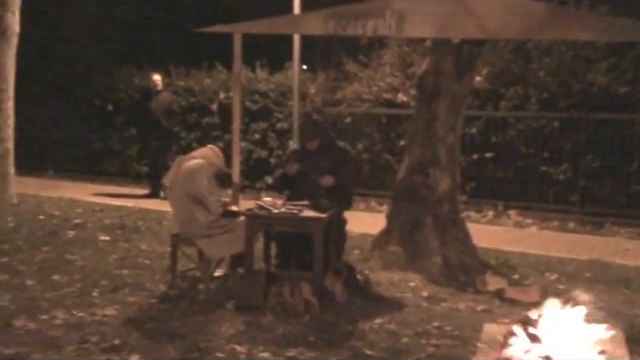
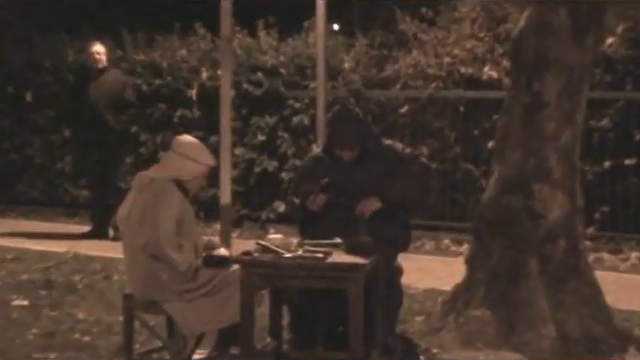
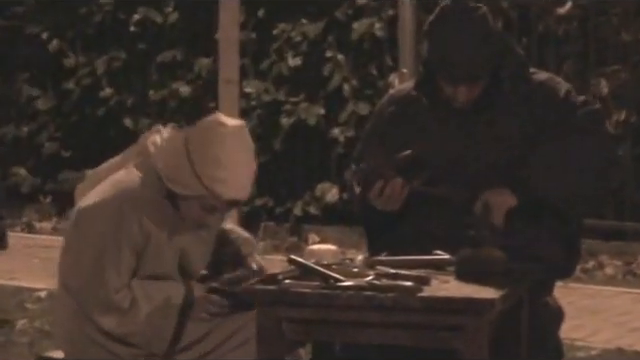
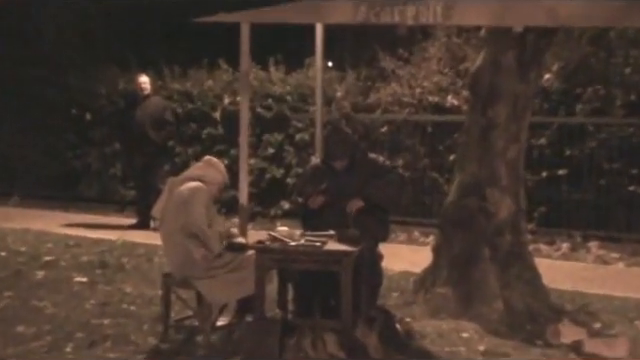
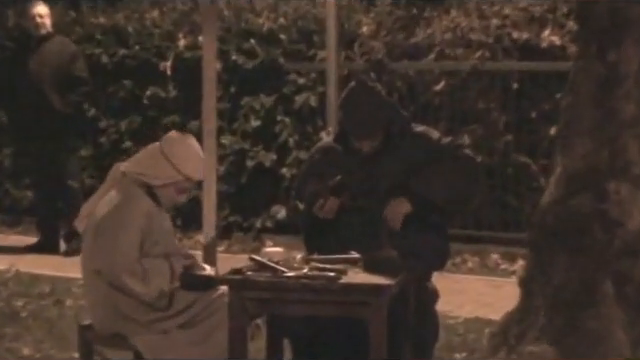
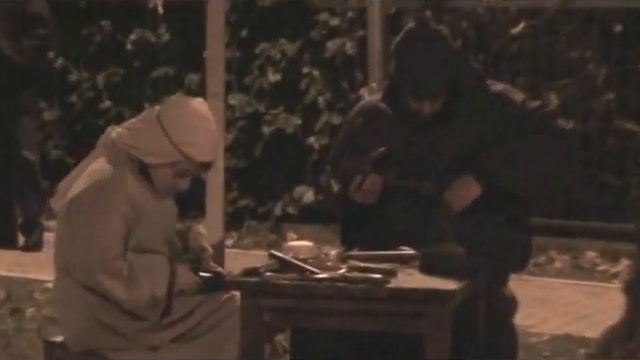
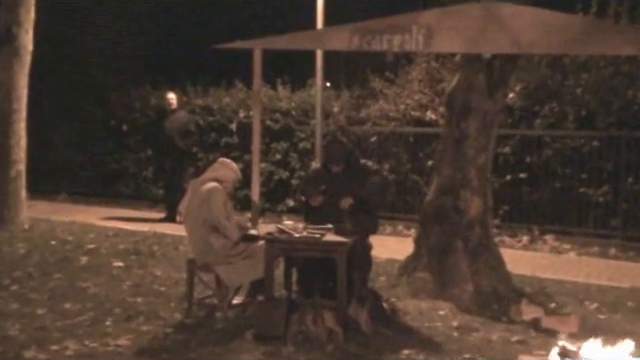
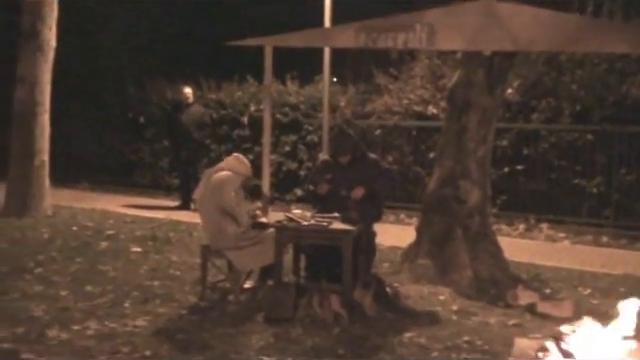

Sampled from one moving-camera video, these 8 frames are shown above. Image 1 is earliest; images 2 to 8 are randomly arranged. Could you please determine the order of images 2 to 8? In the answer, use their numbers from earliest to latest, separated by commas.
8, 7, 4, 2, 5, 6, 3
